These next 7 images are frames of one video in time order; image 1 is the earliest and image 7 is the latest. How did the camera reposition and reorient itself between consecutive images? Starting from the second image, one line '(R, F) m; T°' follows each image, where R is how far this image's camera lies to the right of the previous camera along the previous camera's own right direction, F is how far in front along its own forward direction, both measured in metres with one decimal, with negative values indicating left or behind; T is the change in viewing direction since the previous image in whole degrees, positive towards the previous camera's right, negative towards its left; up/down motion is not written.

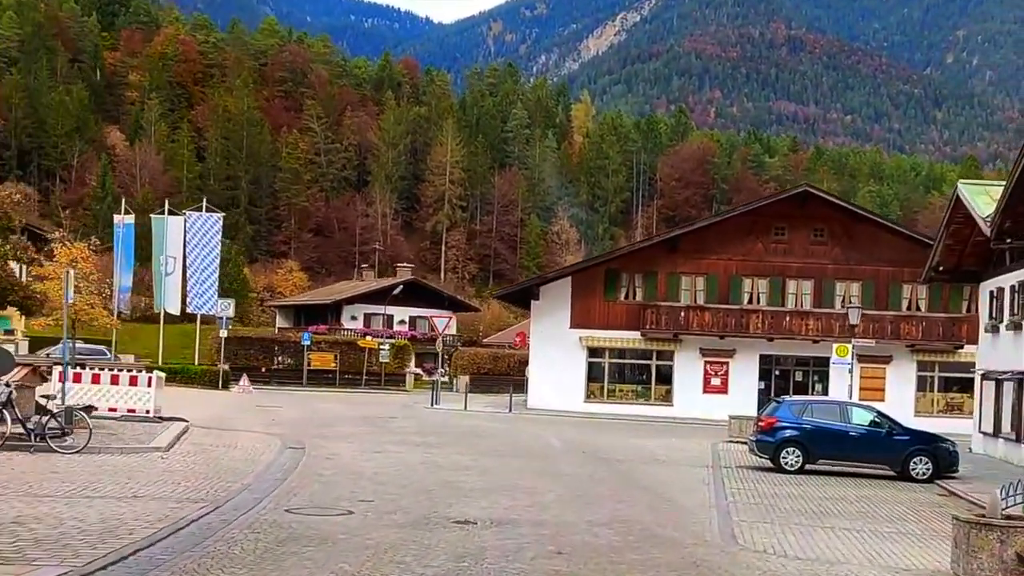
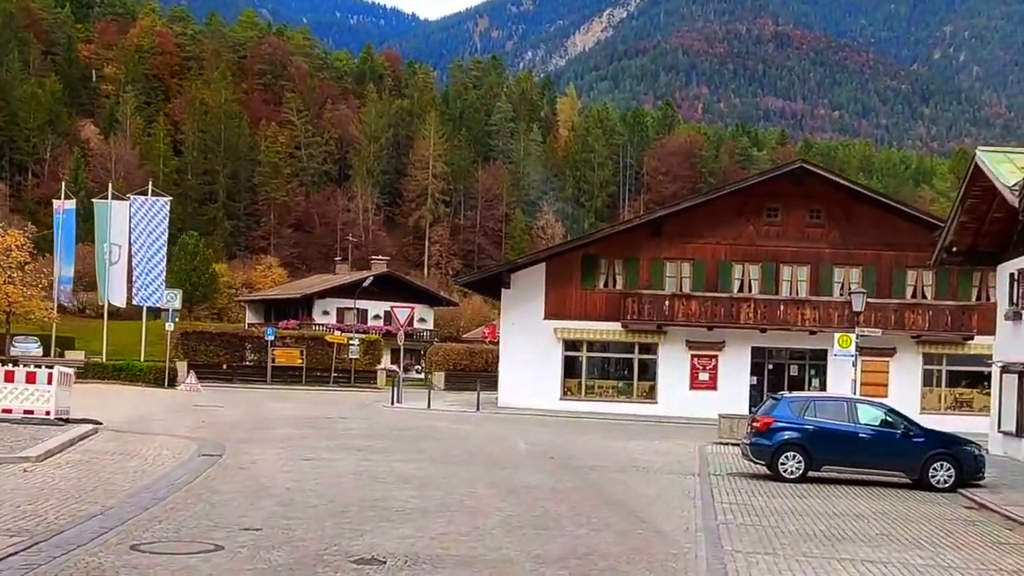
(+0.7, +3.9) m; +1°
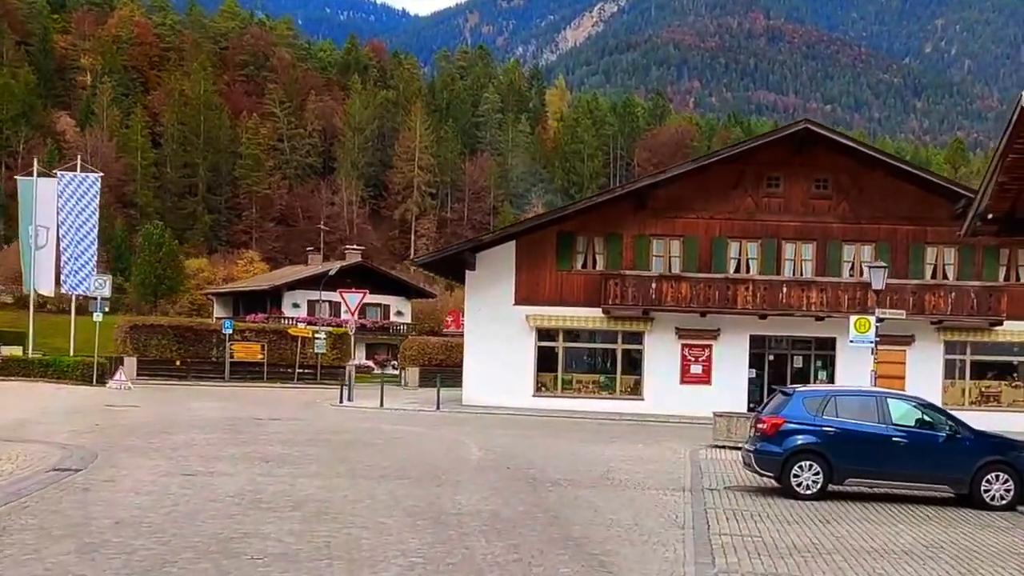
(+0.8, +4.8) m; 0°
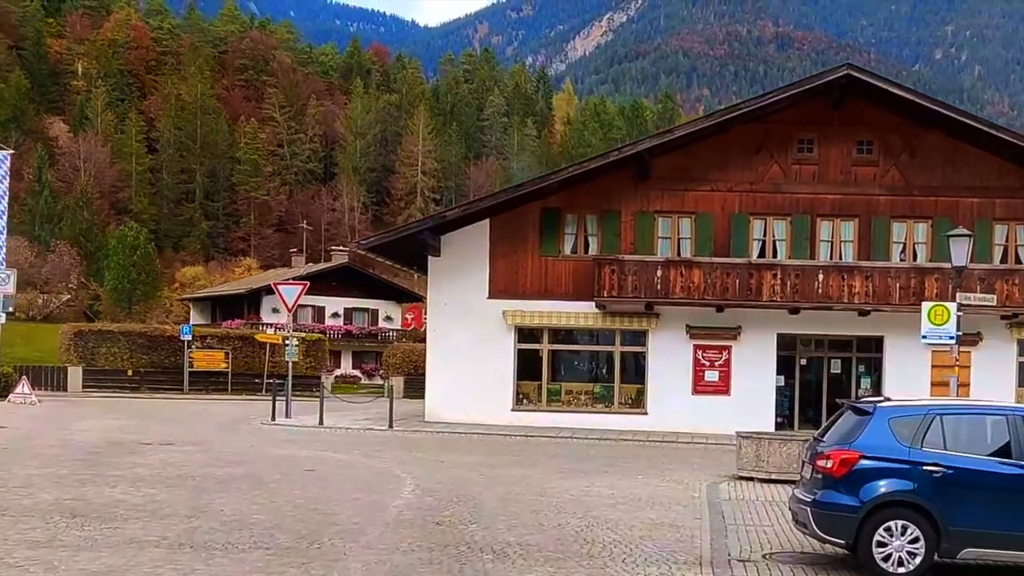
(+0.9, +6.6) m; -1°
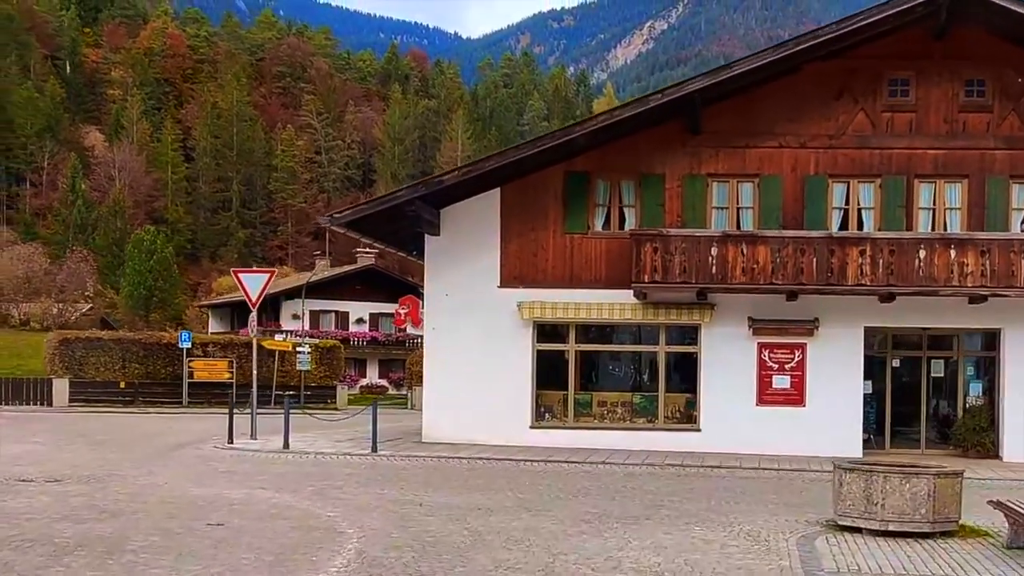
(+0.6, +5.9) m; -2°
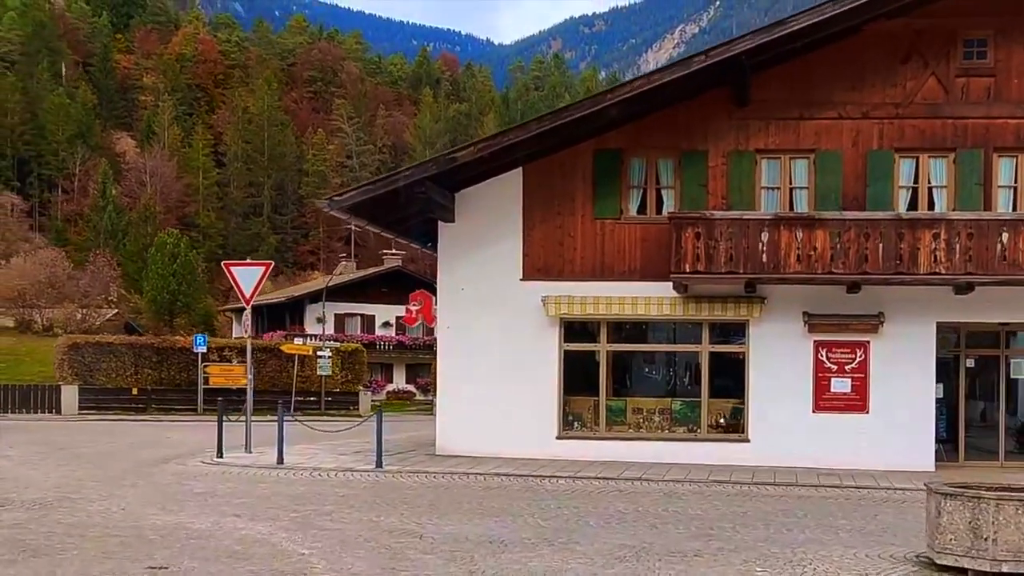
(+0.2, +2.6) m; -2°
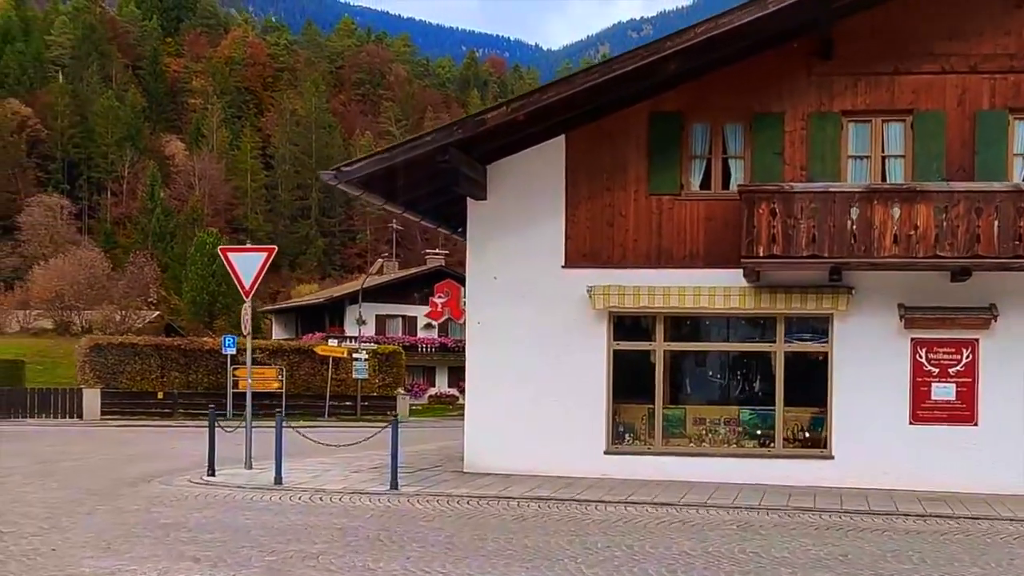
(+0.2, +3.0) m; -3°
